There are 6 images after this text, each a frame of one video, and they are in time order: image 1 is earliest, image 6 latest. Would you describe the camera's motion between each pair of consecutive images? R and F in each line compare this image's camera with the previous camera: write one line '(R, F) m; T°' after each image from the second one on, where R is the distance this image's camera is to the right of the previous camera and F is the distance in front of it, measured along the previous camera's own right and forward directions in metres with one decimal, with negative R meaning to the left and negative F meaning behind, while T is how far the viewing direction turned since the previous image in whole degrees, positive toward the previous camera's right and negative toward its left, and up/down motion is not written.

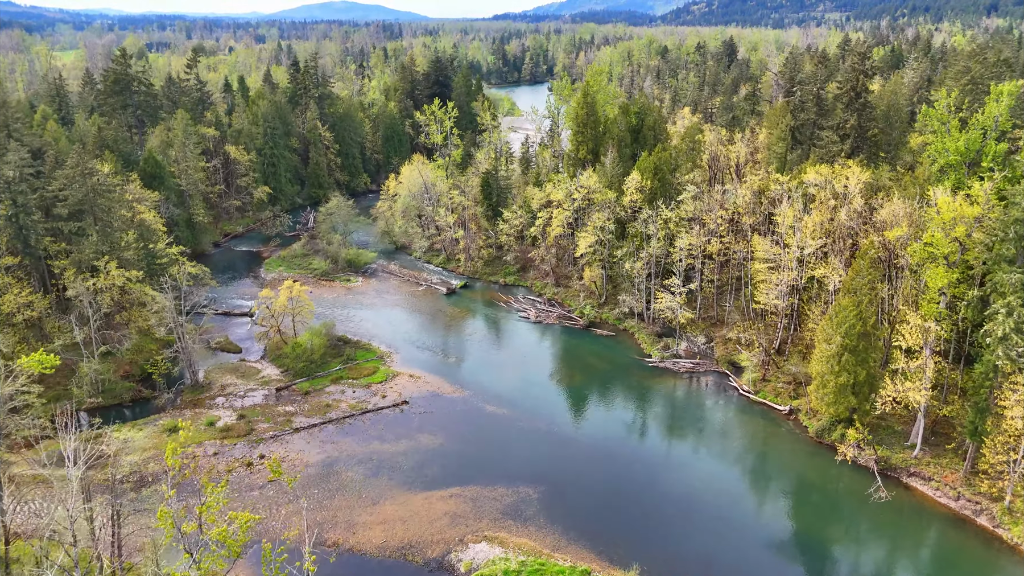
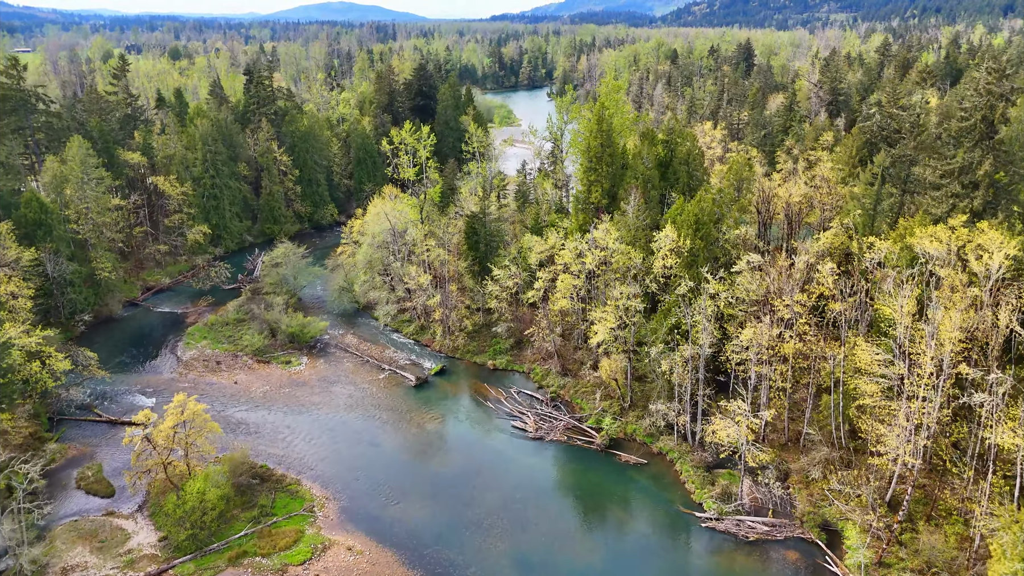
(+0.5, +14.3) m; 0°
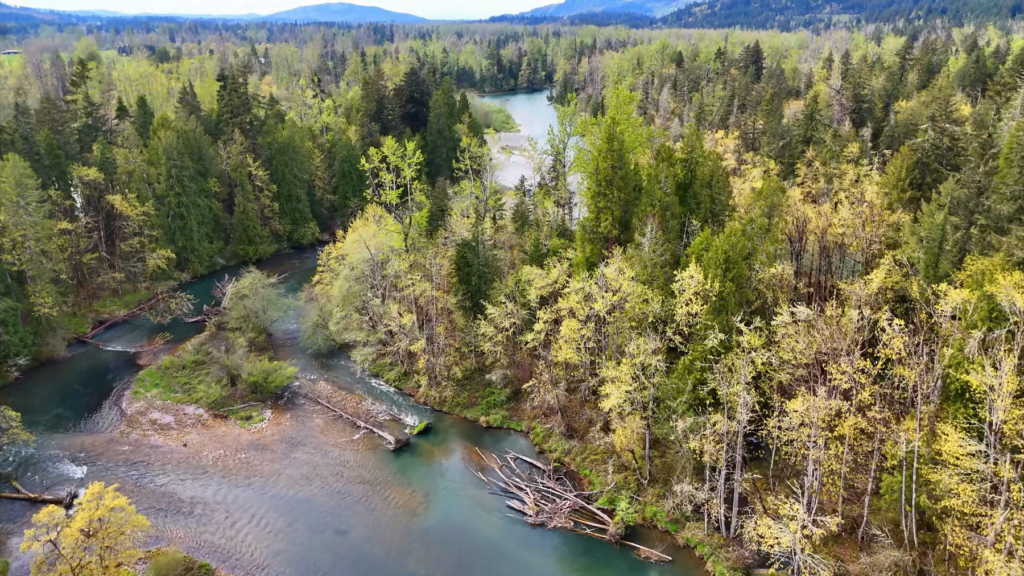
(+0.2, +6.3) m; 0°
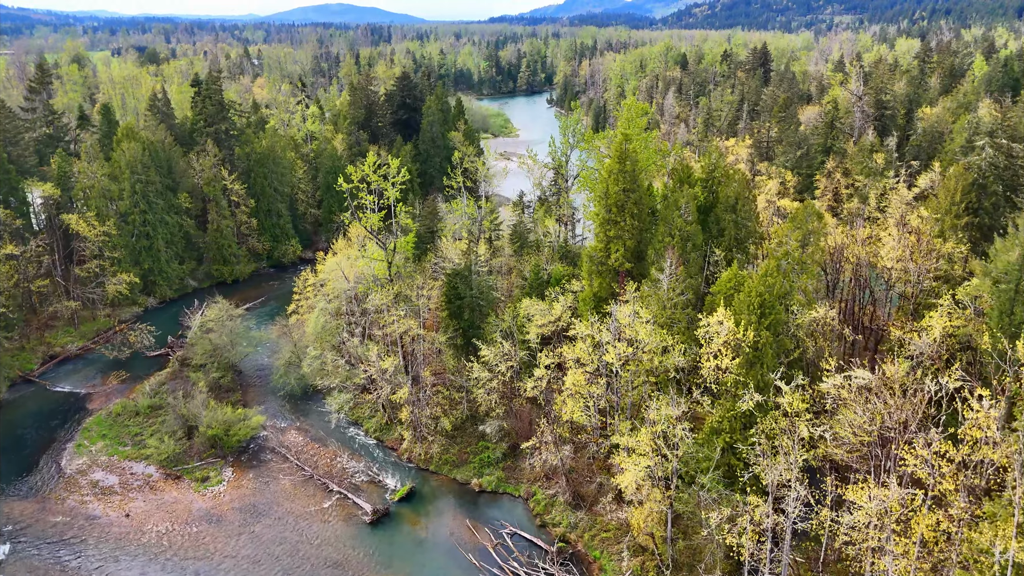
(+0.1, +5.3) m; 0°
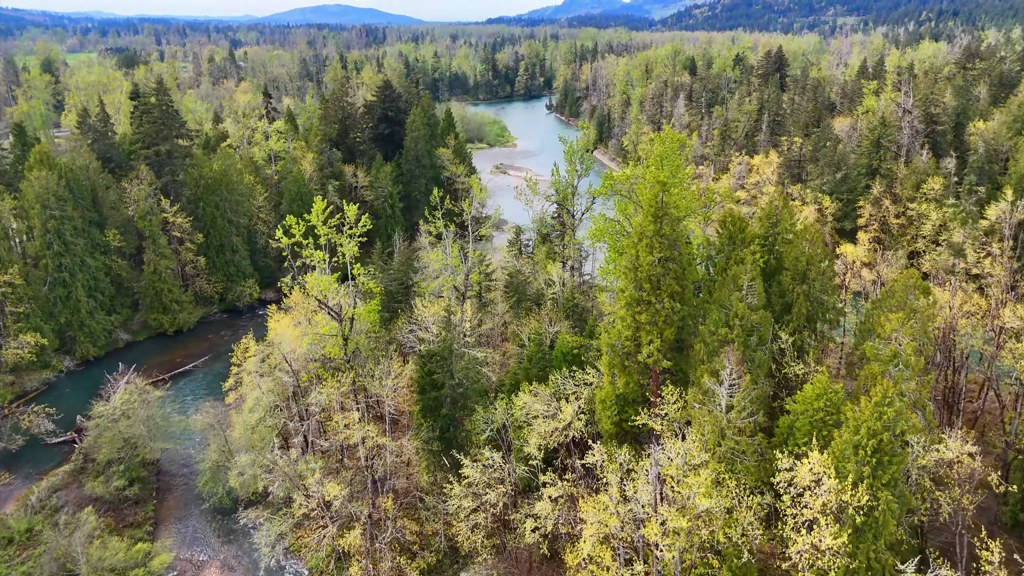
(+0.2, +9.7) m; 0°
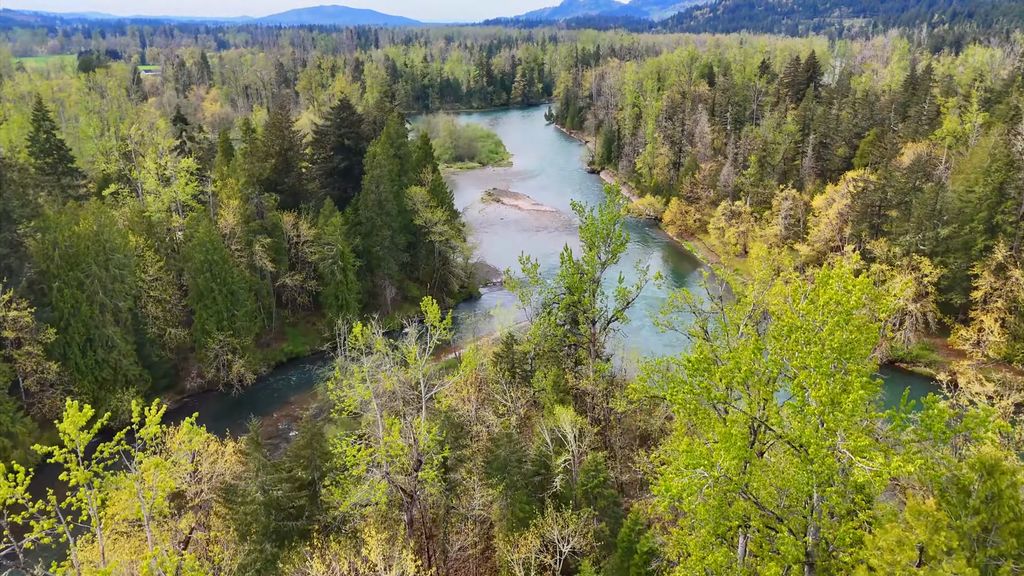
(+0.4, +16.1) m; 0°
